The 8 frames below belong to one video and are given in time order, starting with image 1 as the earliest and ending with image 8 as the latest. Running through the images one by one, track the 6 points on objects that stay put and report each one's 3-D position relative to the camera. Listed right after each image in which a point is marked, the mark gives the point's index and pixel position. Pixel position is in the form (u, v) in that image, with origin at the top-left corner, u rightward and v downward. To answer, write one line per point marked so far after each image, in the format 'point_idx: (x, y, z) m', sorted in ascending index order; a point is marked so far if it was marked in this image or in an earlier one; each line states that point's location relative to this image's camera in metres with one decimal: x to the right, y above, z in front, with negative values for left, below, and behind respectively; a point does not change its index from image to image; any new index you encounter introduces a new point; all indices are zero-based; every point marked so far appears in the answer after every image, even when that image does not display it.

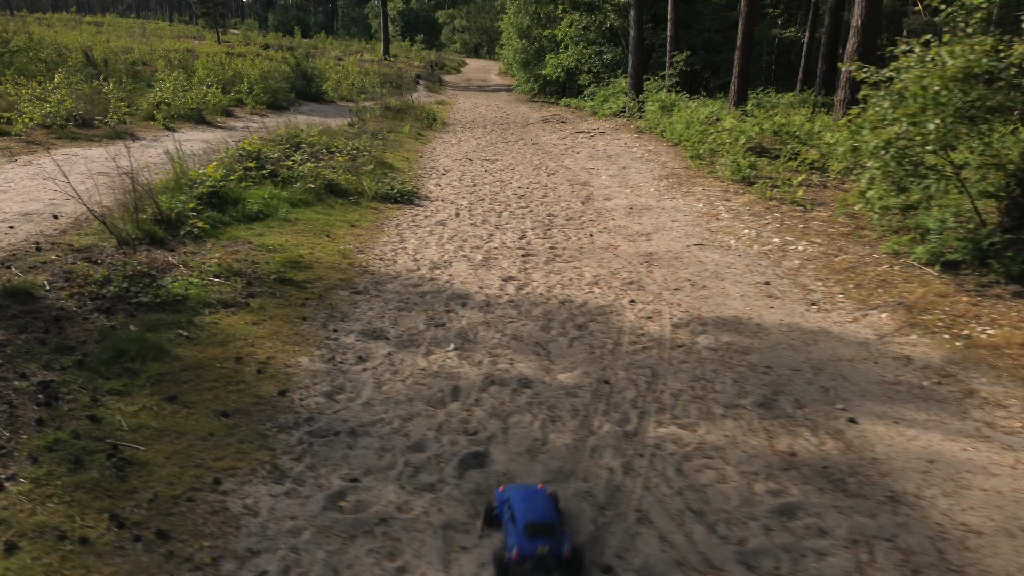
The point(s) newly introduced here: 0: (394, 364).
0: (-0.7, -0.5, +4.6) m
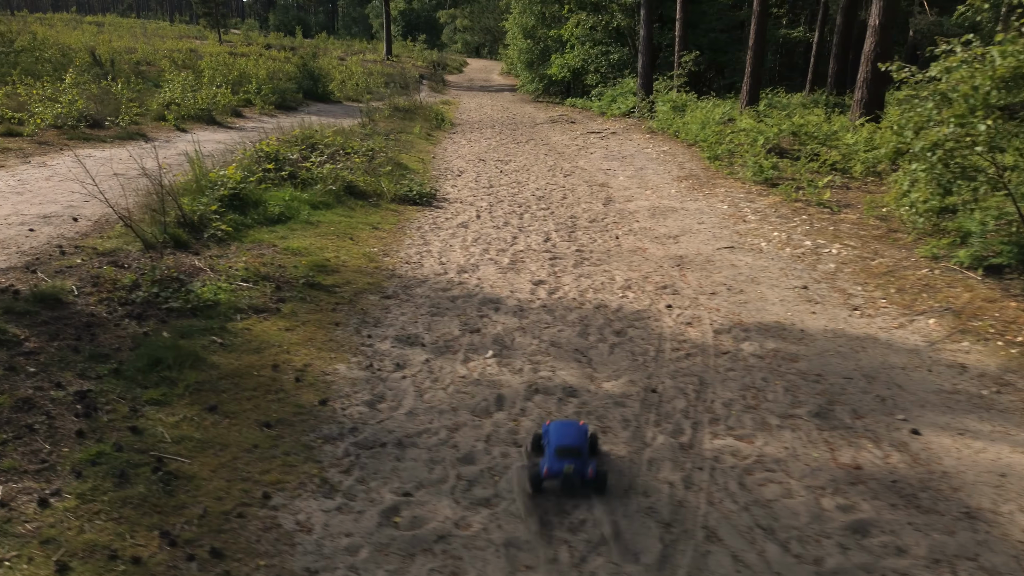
0: (-0.5, -0.5, +4.5) m
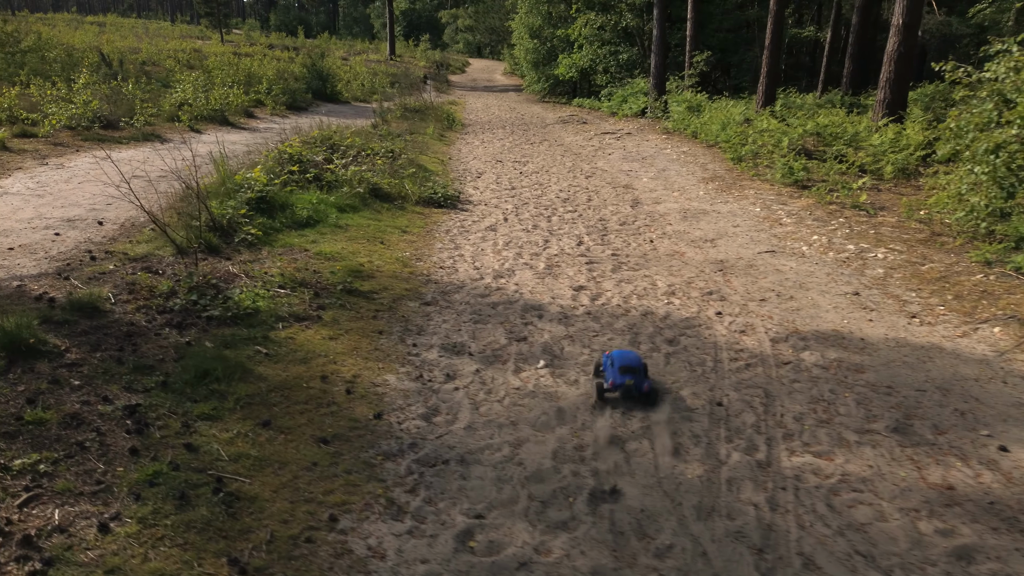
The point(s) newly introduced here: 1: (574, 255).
0: (-0.2, -0.6, +4.3) m
1: (+0.6, +0.3, +7.1) m
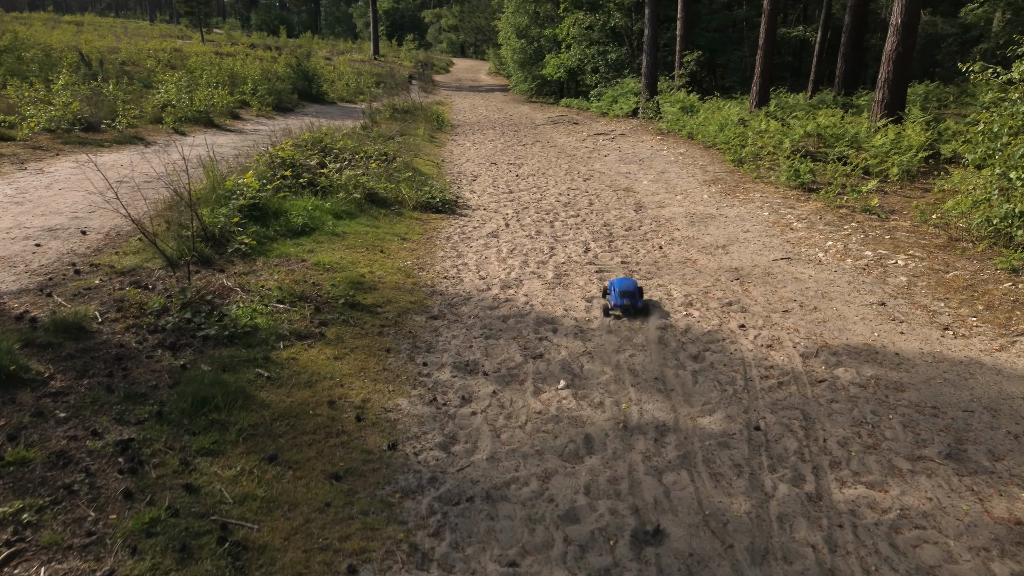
0: (0.0, -0.7, +4.1) m
1: (+0.7, +0.2, +6.9) m
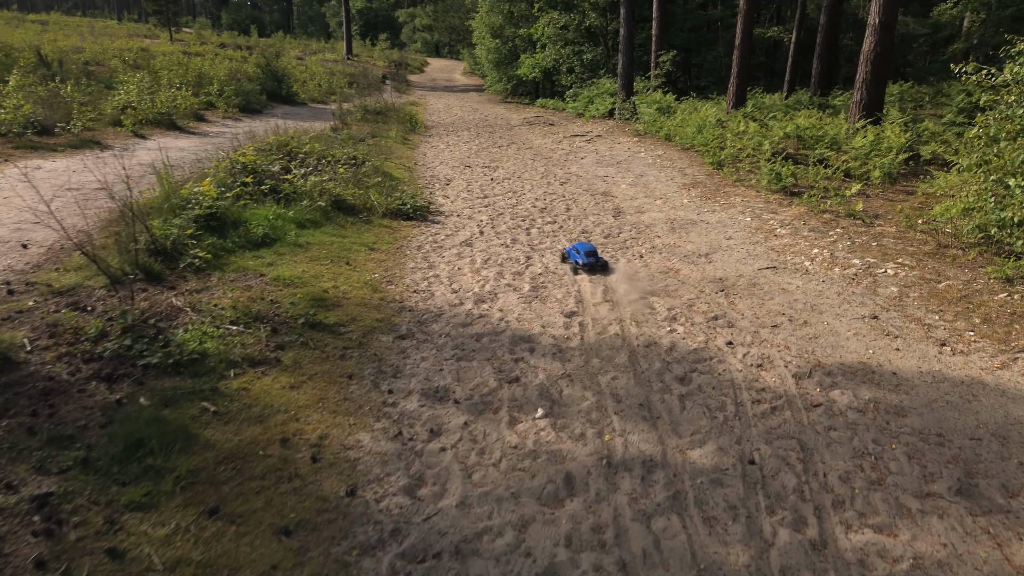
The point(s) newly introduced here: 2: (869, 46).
0: (-0.2, -0.8, +3.7) m
1: (+0.4, +0.1, +6.5) m
2: (+6.2, +4.2, +12.7) m
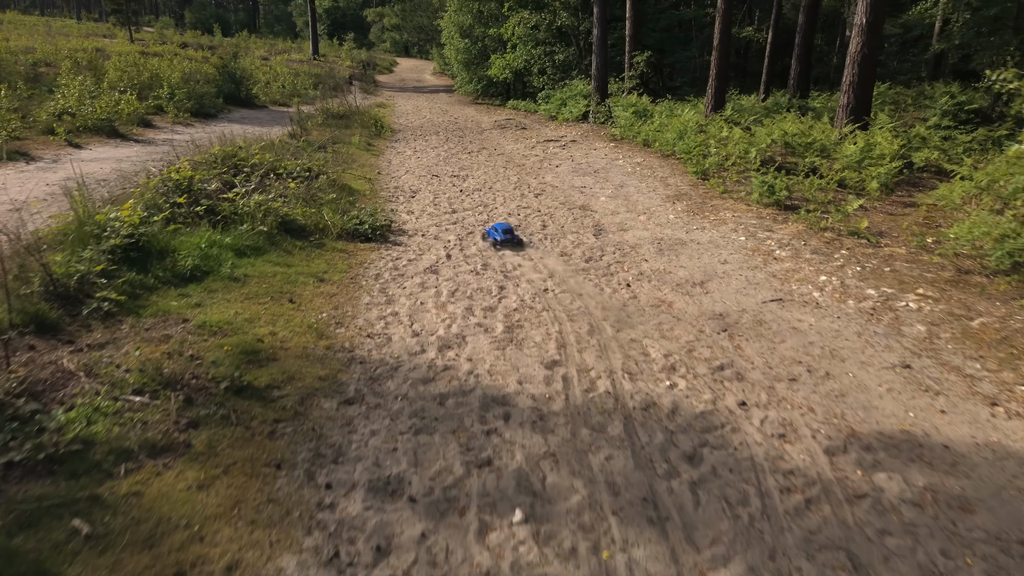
0: (-0.3, -1.1, +2.9) m
1: (+0.2, -0.2, +5.7) m
2: (+5.7, +4.0, +12.0) m
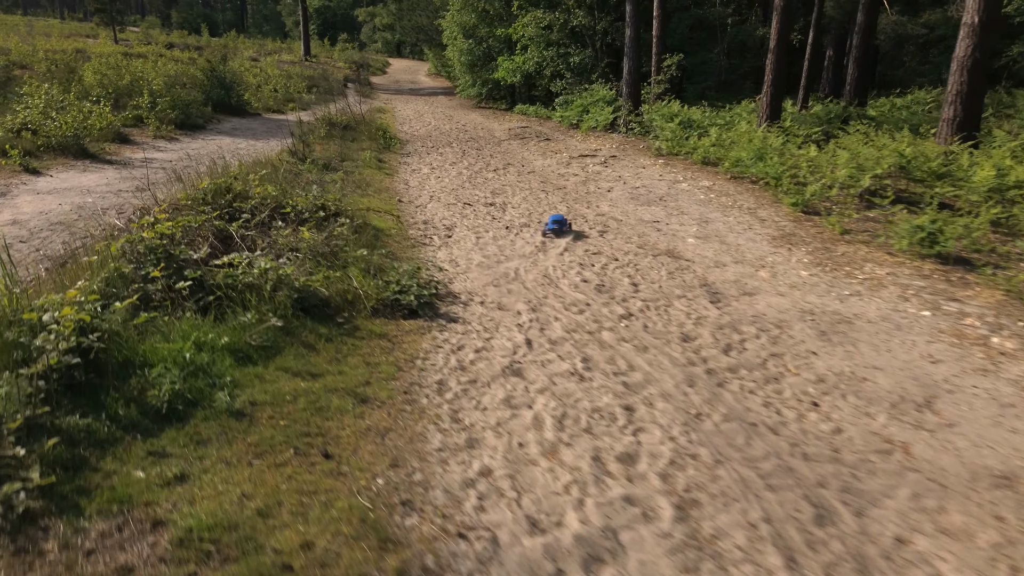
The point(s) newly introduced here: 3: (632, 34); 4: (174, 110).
0: (+0.5, -1.8, +0.9) m
1: (+1.0, -0.9, +3.7) m
2: (+6.3, +3.3, +10.1) m
3: (+2.9, +6.3, +18.1) m
4: (-7.4, +3.9, +16.1) m
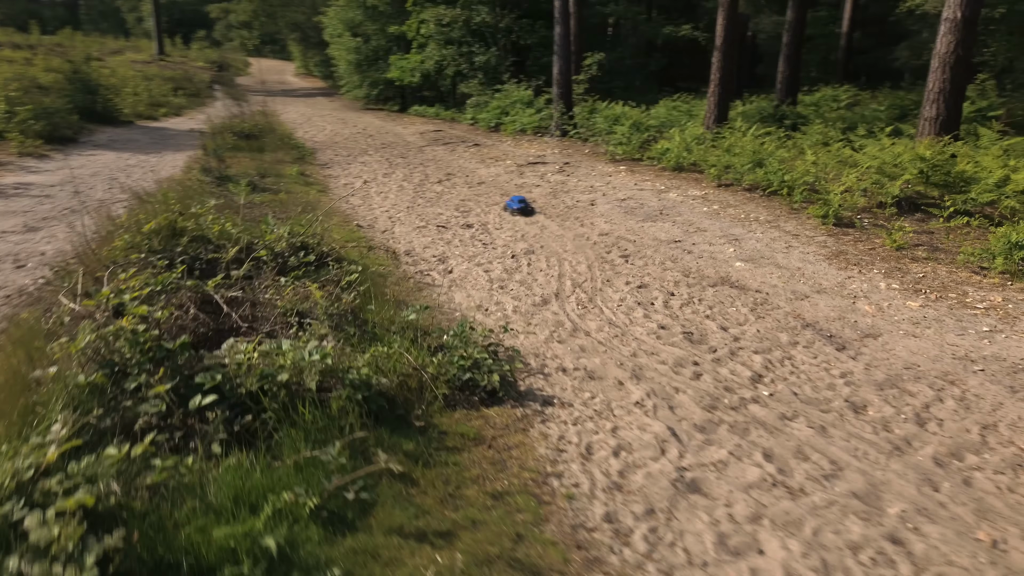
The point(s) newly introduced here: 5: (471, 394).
0: (+2.1, -2.1, -0.2) m
1: (+2.0, -1.2, +2.6) m
2: (+6.0, +3.2, +9.8) m
3: (+1.1, +6.0, +17.0) m
4: (-8.6, +3.1, +13.4) m
5: (-0.2, -0.6, +4.2) m
